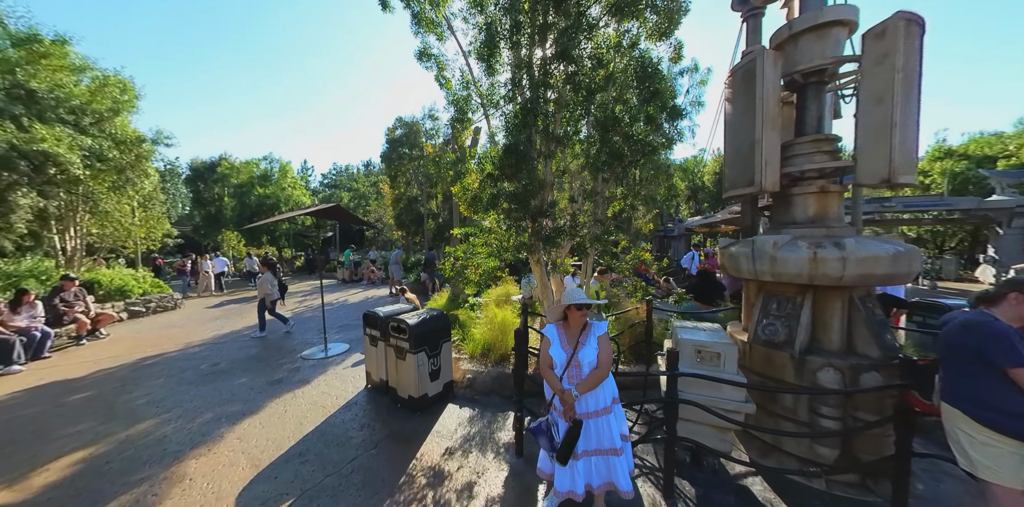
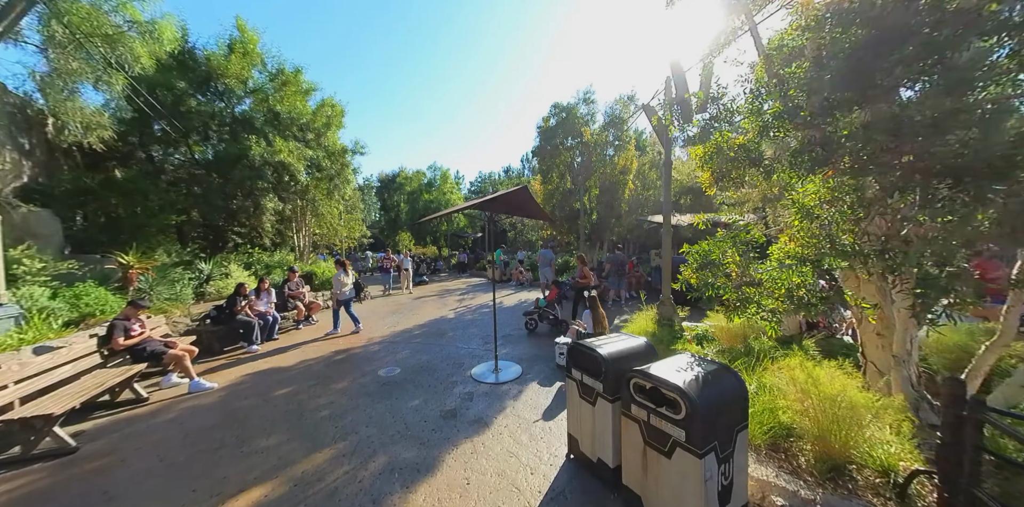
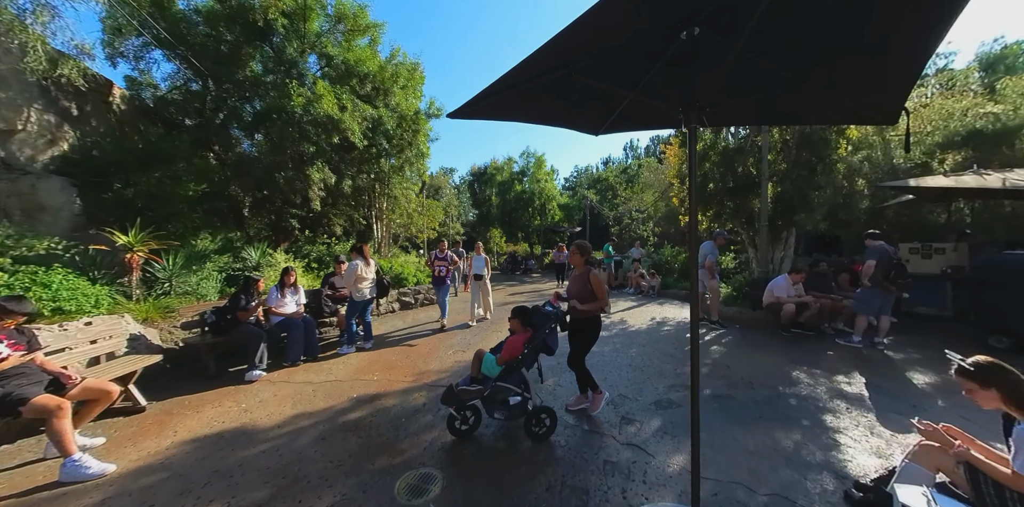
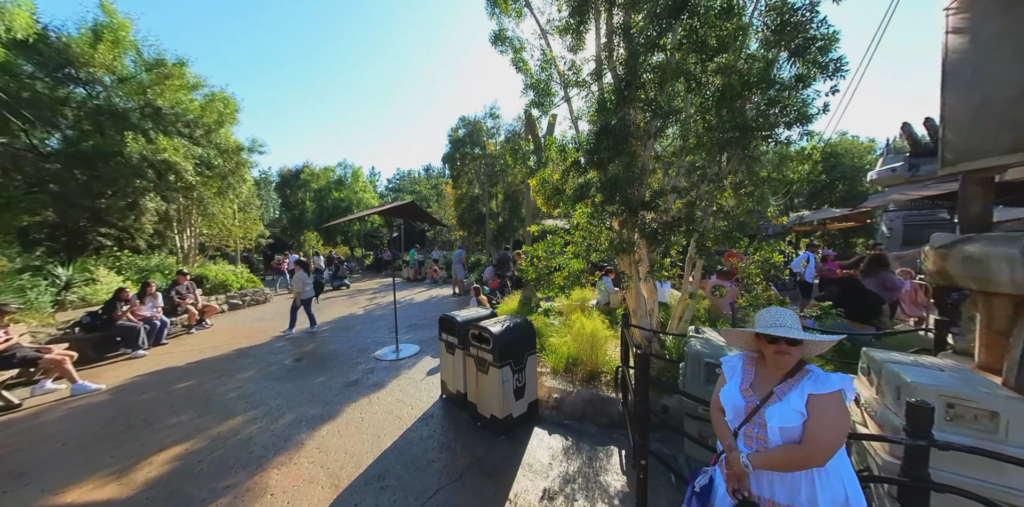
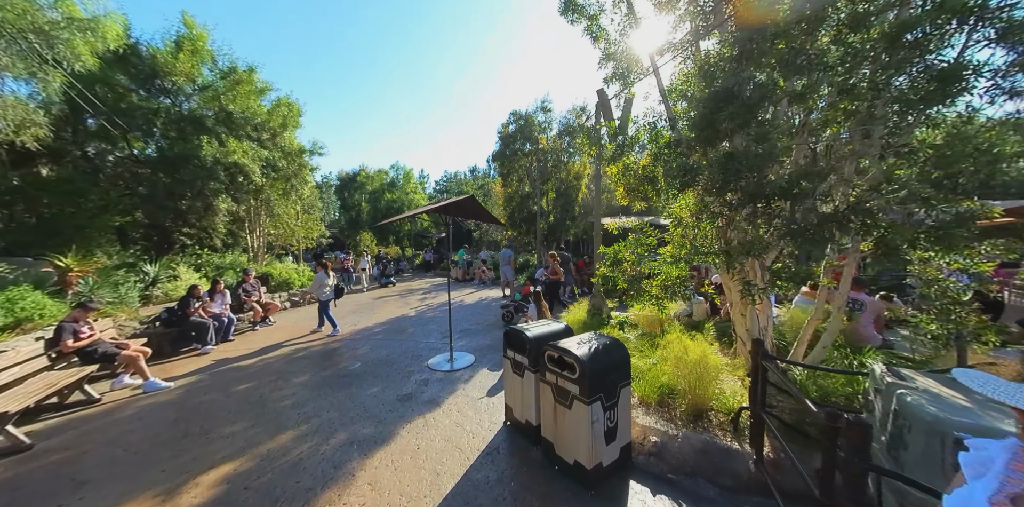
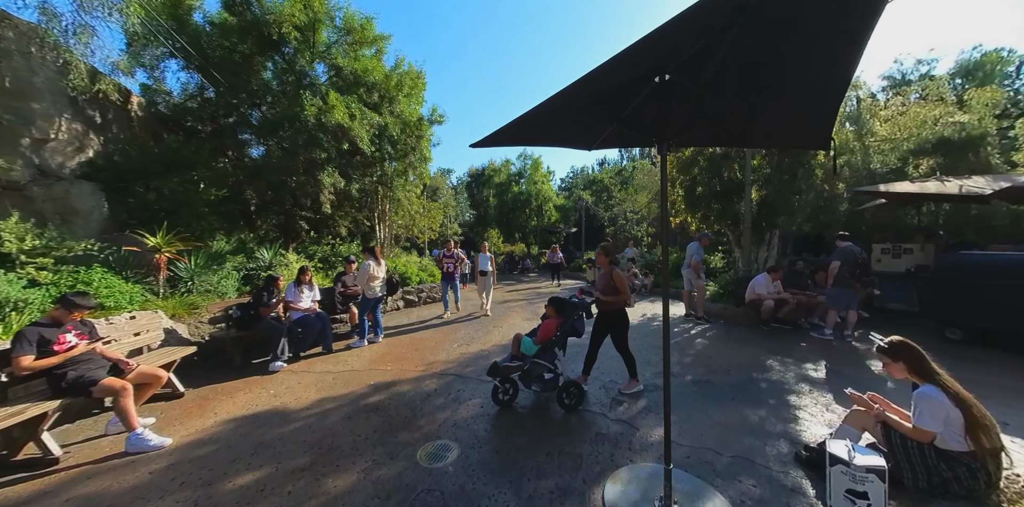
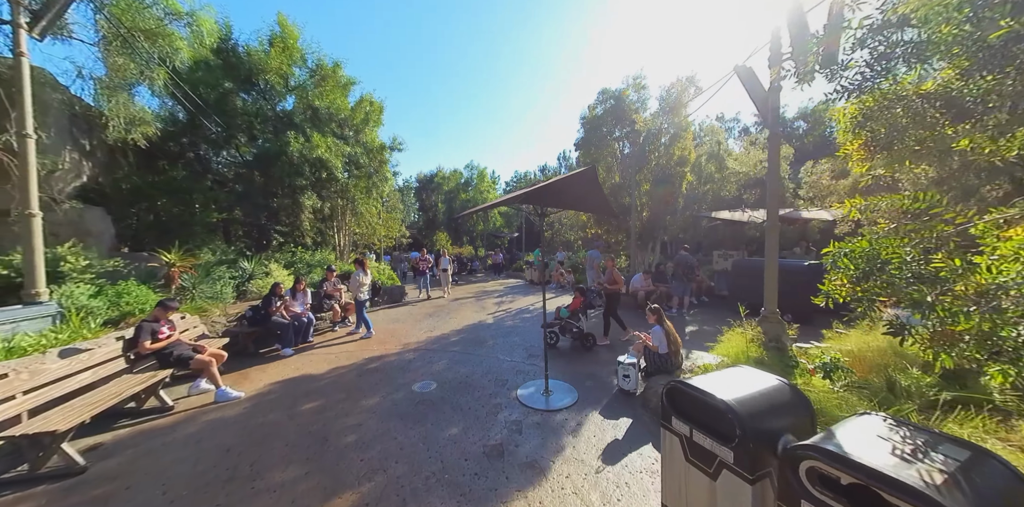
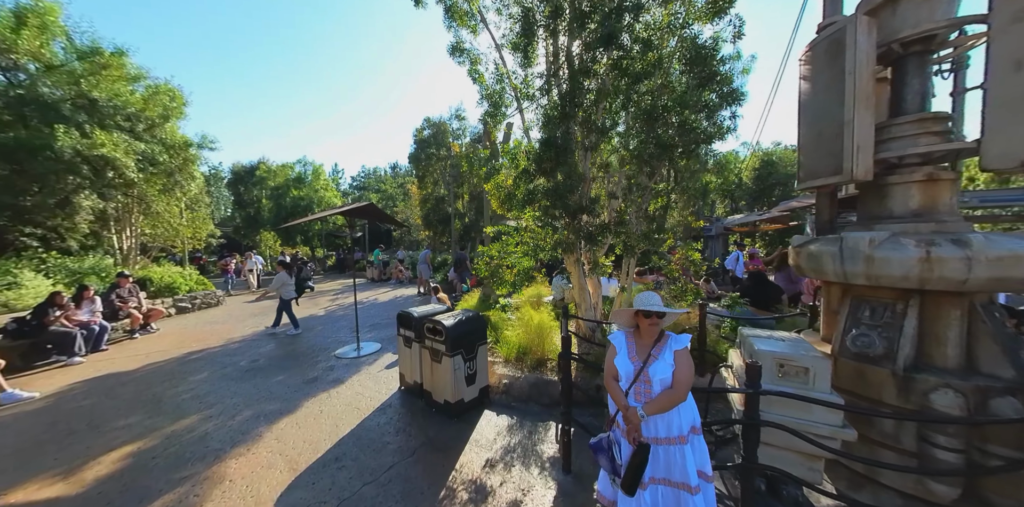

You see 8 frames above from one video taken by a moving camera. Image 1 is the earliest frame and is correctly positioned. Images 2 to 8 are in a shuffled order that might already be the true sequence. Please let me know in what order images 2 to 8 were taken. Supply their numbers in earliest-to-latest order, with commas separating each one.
8, 4, 5, 2, 7, 6, 3
